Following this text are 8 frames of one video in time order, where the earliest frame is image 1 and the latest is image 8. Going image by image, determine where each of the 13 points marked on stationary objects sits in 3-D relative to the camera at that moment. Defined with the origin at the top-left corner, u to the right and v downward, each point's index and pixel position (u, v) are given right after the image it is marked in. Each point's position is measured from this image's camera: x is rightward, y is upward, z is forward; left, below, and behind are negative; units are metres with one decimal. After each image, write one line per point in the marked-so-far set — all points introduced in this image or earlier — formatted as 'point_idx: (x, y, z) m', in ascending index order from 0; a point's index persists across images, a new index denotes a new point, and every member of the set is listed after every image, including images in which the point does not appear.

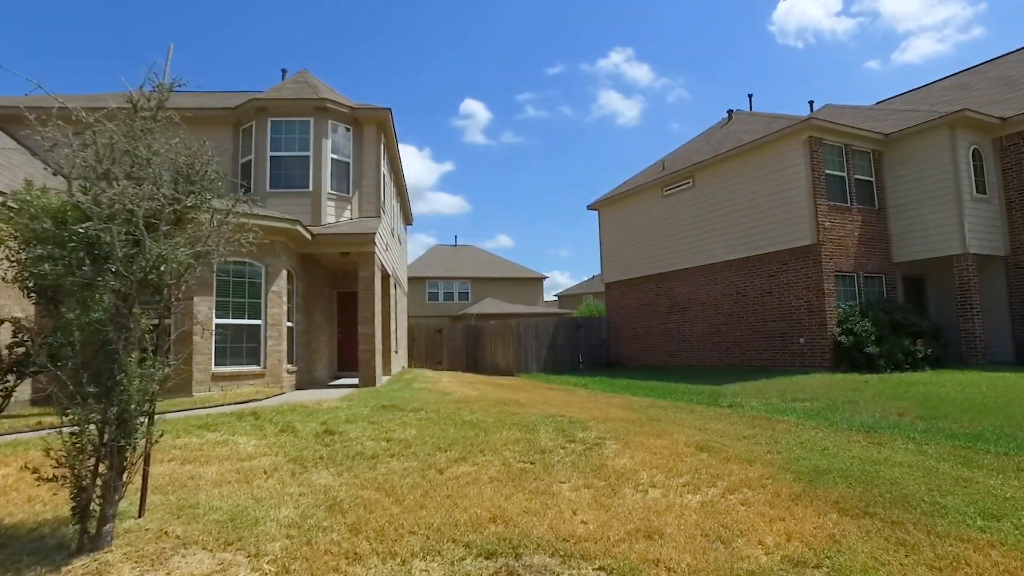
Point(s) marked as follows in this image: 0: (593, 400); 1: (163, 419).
0: (+1.6, -2.1, +12.3) m
1: (-3.9, -1.5, +7.2) m
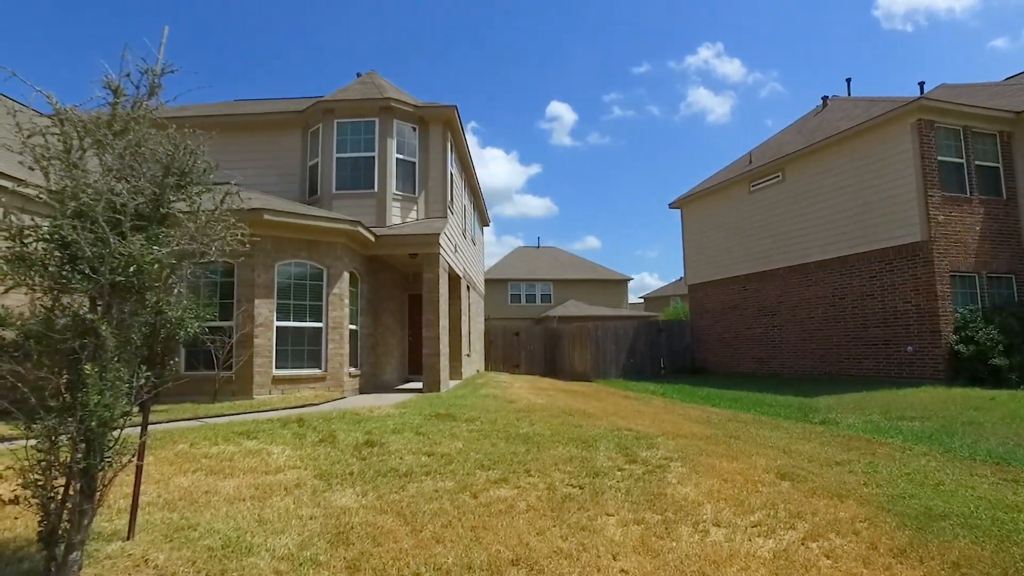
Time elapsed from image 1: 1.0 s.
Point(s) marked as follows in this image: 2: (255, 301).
0: (+2.8, -2.2, +11.4) m
1: (-3.4, -1.5, +7.0) m
2: (-4.2, -0.2, +10.6) m
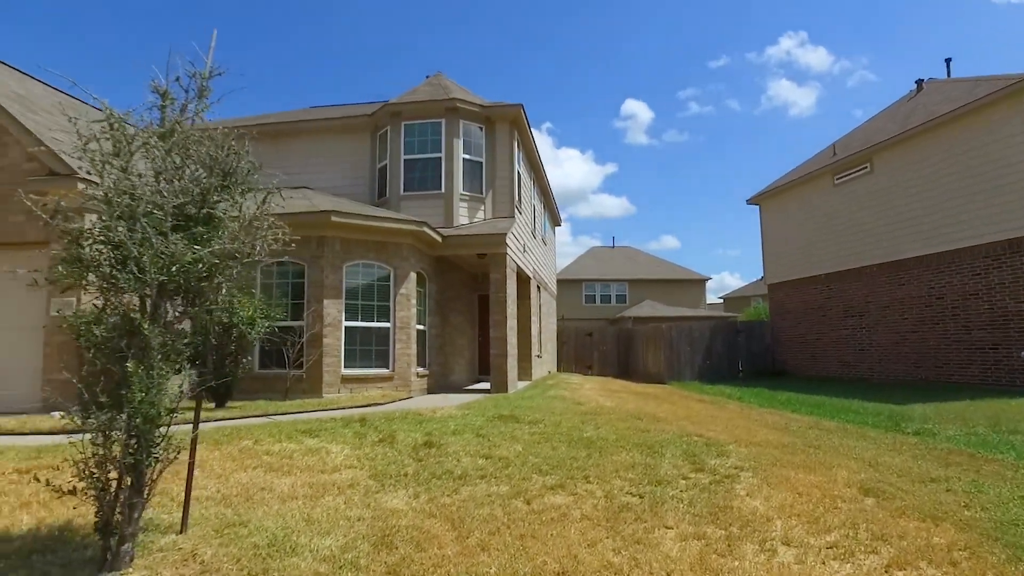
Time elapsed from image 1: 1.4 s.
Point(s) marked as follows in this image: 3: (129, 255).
0: (+3.9, -2.1, +10.8) m
1: (-2.7, -1.5, +7.2) m
2: (-3.1, -0.2, +10.9) m
3: (-1.9, +0.2, +3.3) m
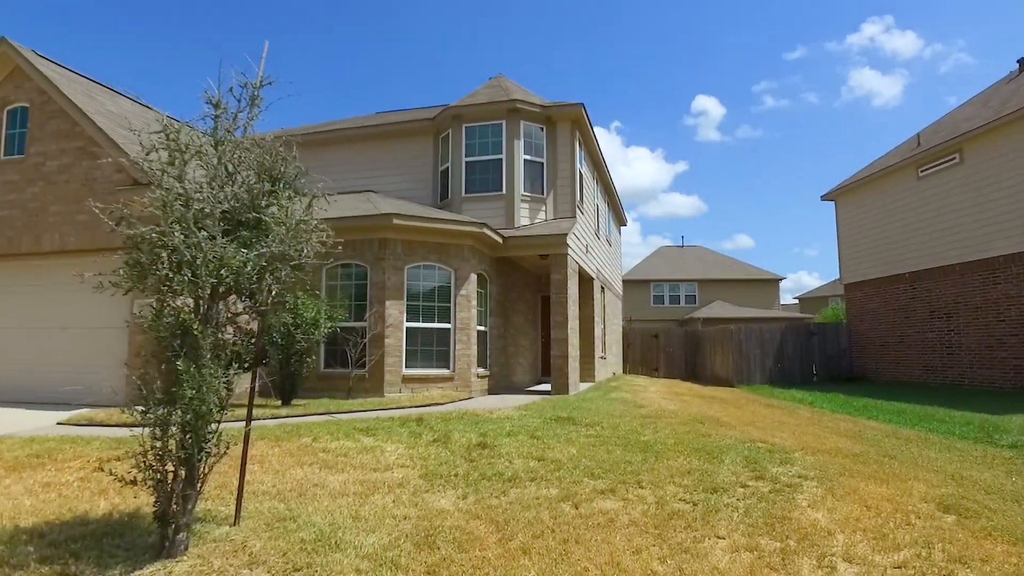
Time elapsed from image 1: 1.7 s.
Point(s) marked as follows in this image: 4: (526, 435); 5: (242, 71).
0: (+4.8, -2.1, +10.3) m
1: (-2.1, -1.5, +7.4) m
2: (-2.1, -0.2, +11.1) m
3: (-1.7, +0.2, +3.4) m
4: (+0.2, -1.7, +7.4) m
5: (-1.6, +1.3, +3.9) m
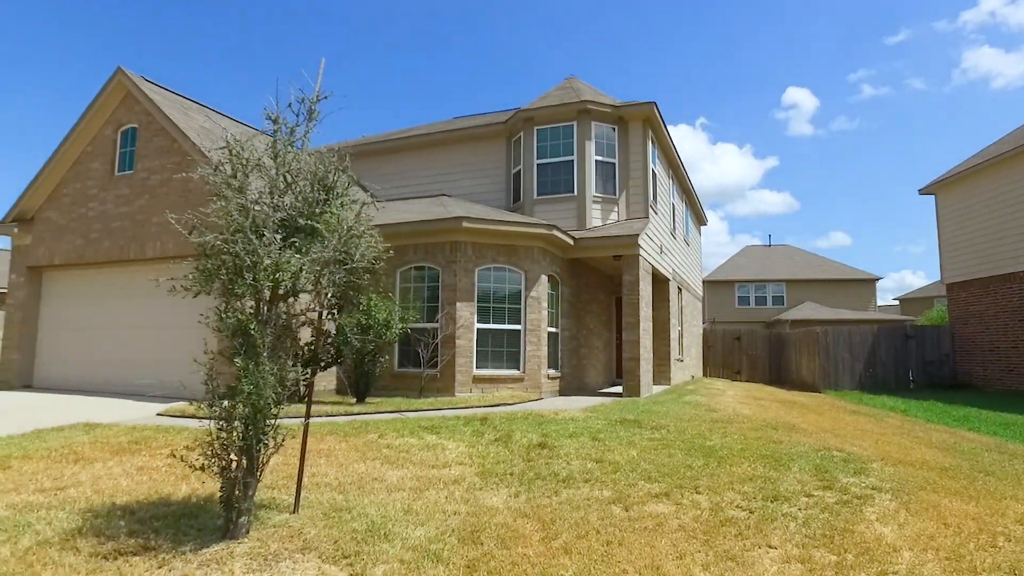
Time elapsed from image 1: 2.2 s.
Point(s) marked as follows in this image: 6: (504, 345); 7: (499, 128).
0: (+5.9, -2.1, +9.7) m
1: (-1.4, -1.6, +7.7) m
2: (-1.0, -0.3, +11.4) m
3: (-1.5, +0.1, +3.7) m
4: (+0.9, -1.7, +7.4) m
5: (-1.4, +1.3, +4.1) m
6: (-0.1, -1.0, +11.7) m
7: (-0.3, +3.7, +14.9) m
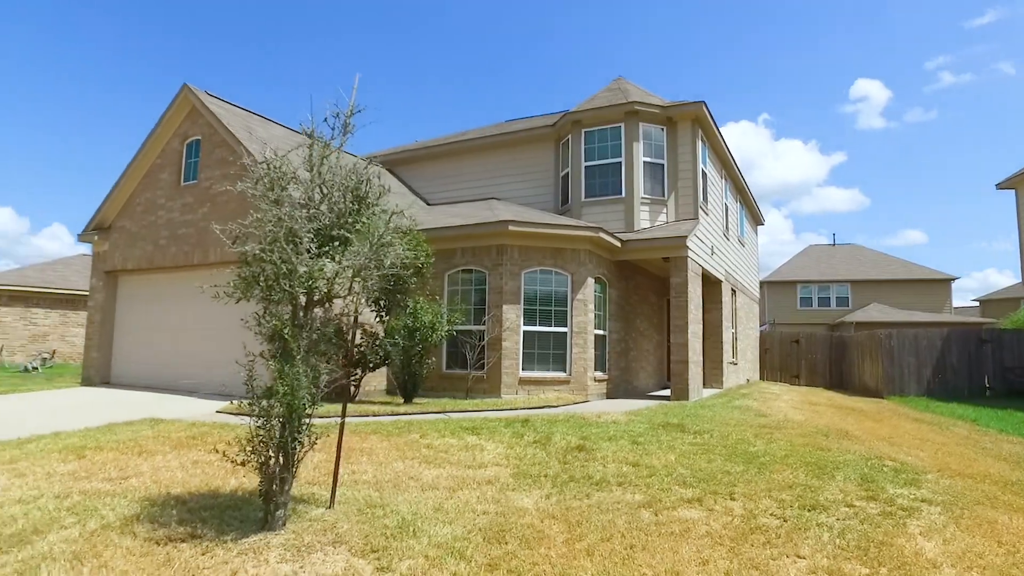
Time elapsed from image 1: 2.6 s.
0: (+6.5, -2.2, +9.2) m
1: (-0.9, -1.6, +7.9) m
2: (-0.1, -0.3, +11.5) m
3: (-1.4, +0.1, +3.9) m
4: (+1.3, -1.7, +7.4) m
5: (-1.2, +1.3, +4.3) m
6: (+0.7, -1.1, +11.8) m
7: (+0.8, +3.6, +15.0) m
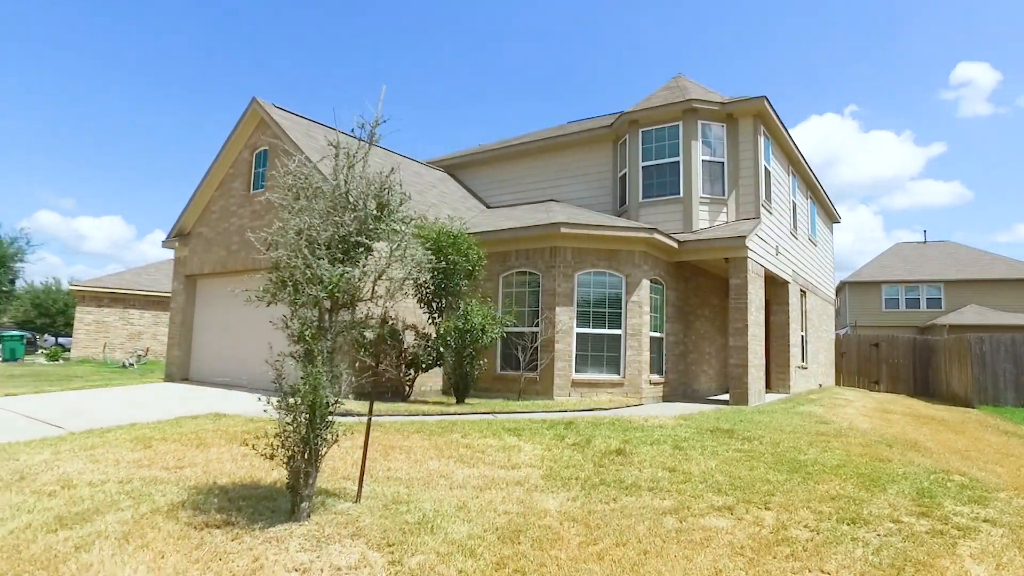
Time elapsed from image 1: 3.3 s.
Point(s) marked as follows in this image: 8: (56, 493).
0: (+7.1, -2.2, +8.5) m
1: (-0.4, -1.6, +8.0) m
2: (+0.8, -0.4, +11.5) m
3: (-1.3, +0.1, +4.1) m
4: (+1.8, -1.8, +7.3) m
5: (-1.1, +1.2, +4.5) m
6: (+1.7, -1.1, +11.7) m
7: (+2.1, +3.6, +14.9) m
8: (-3.4, -1.5, +4.8) m
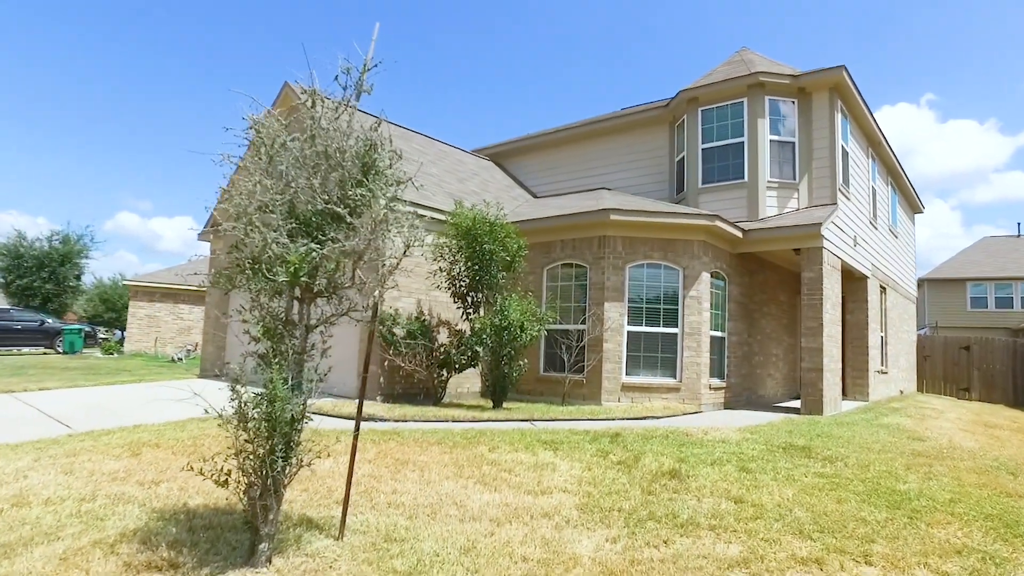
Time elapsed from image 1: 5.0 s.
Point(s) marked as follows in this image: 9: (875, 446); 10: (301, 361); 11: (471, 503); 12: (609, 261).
0: (+7.6, -2.1, +6.8) m
1: (0.0, -1.5, +7.0) m
2: (+1.5, -0.3, +10.4) m
3: (-1.2, +0.2, +3.2) m
4: (+2.1, -1.7, +6.1) m
5: (-1.0, +1.3, +3.6) m
6: (+2.4, -1.0, +10.6) m
7: (+3.1, +3.7, +13.7) m
8: (-3.3, -1.4, +4.1) m
9: (+4.3, -1.9, +7.7) m
10: (-1.0, -0.4, +3.4) m
11: (-0.3, -1.5, +4.6) m
12: (+1.6, +0.4, +10.5) m
